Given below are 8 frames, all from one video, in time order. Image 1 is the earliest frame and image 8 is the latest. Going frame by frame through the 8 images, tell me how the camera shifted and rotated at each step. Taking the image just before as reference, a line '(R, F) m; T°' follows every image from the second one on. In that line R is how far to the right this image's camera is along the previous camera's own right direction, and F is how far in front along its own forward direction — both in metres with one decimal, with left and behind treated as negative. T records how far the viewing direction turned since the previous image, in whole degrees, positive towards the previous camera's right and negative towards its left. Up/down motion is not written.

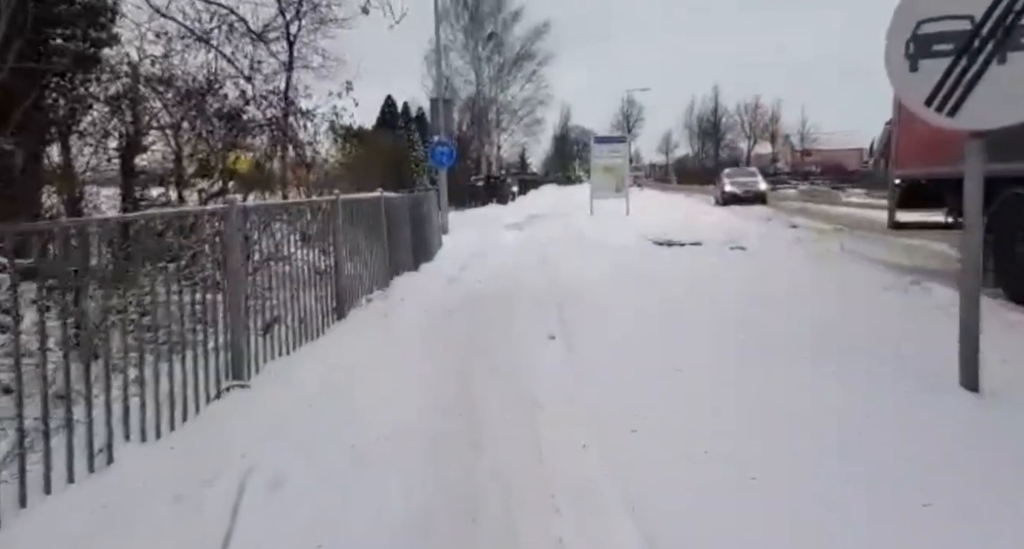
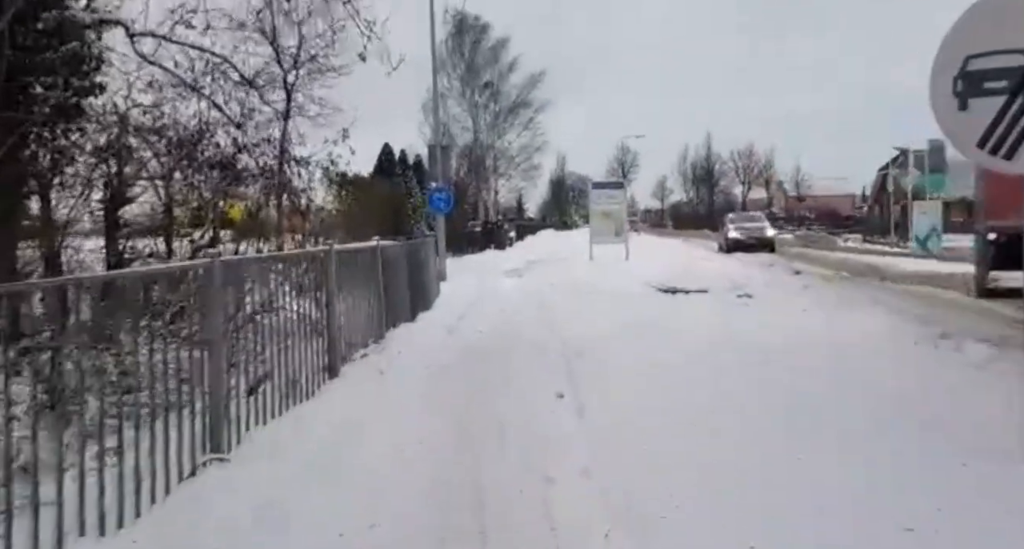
(-0.1, +0.3) m; 0°
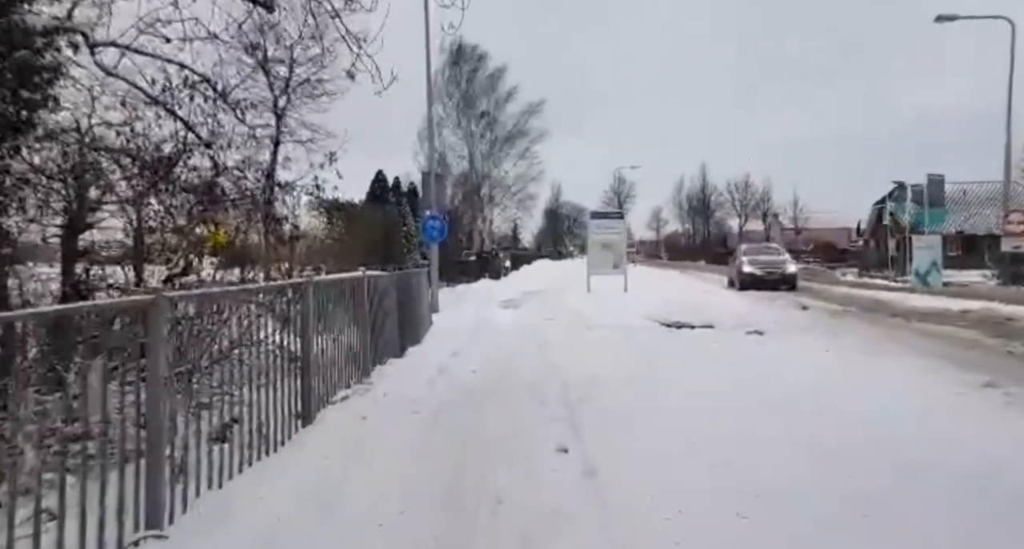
(0.0, +0.5) m; +1°
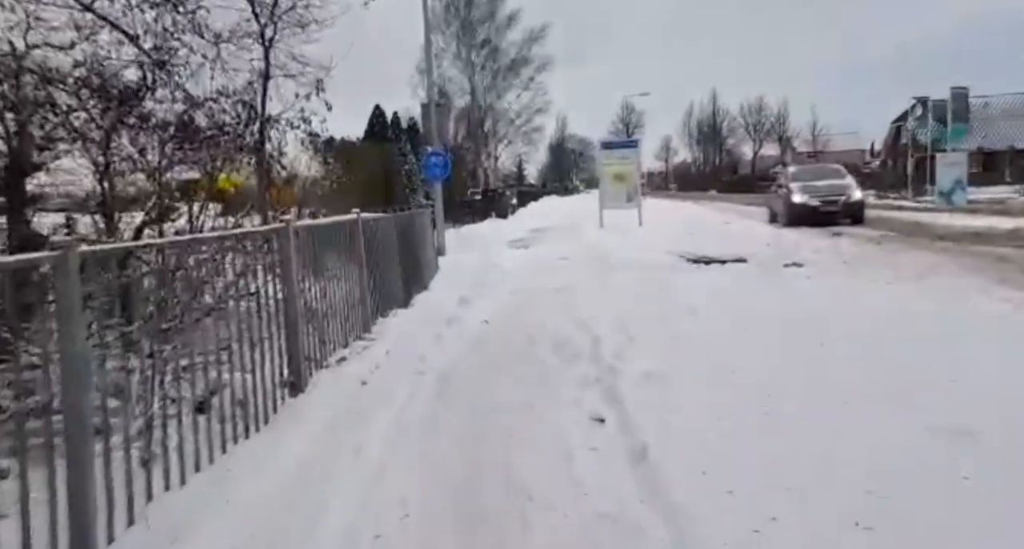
(-0.1, +0.8) m; -1°
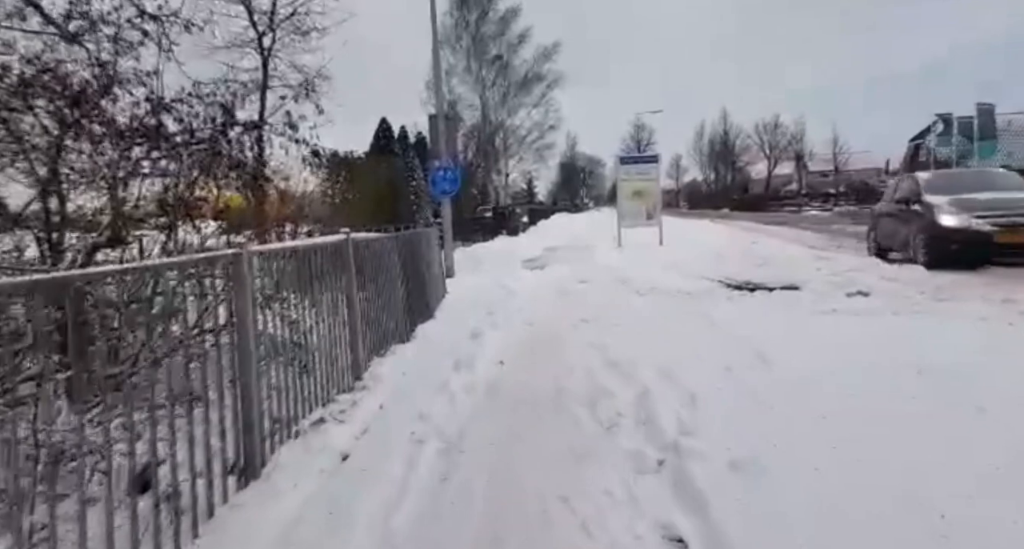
(-0.1, +1.1) m; -1°
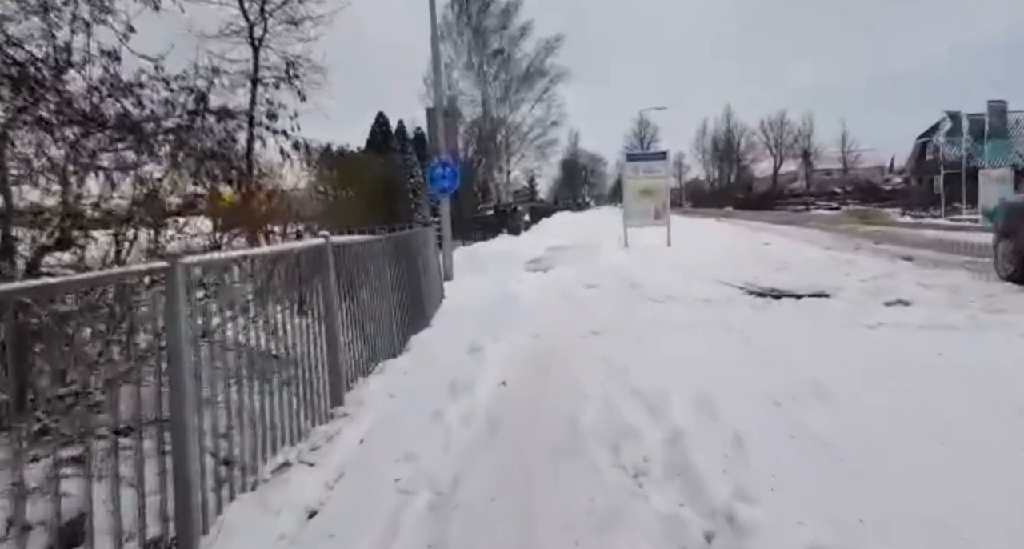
(0.0, +0.7) m; 0°
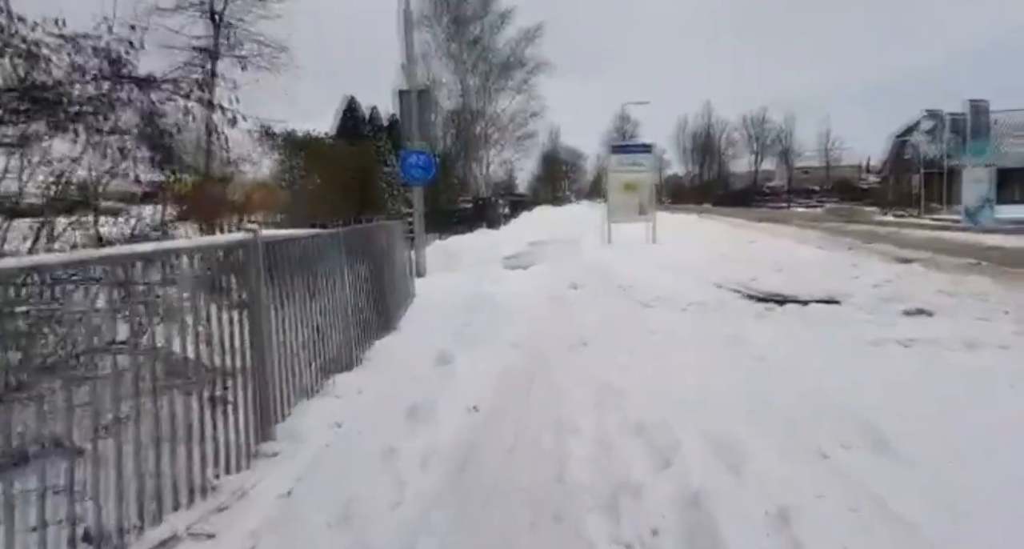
(0.0, +0.8) m; +2°
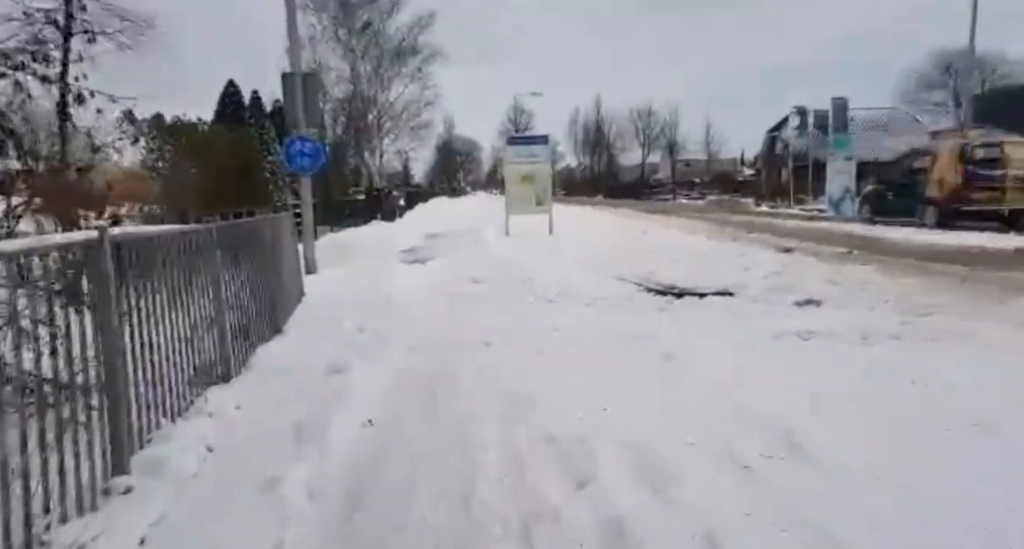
(0.0, +0.3) m; +10°
